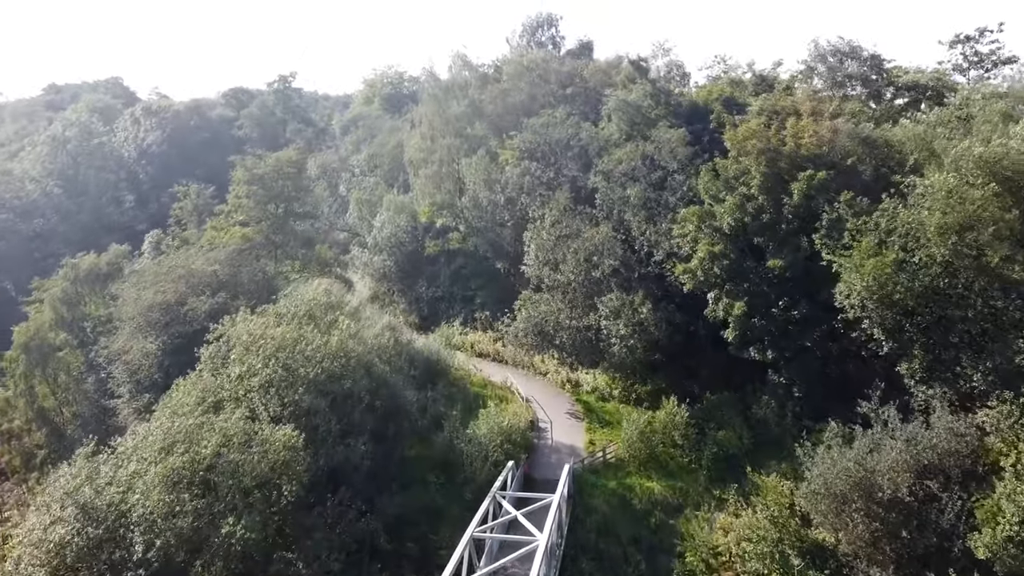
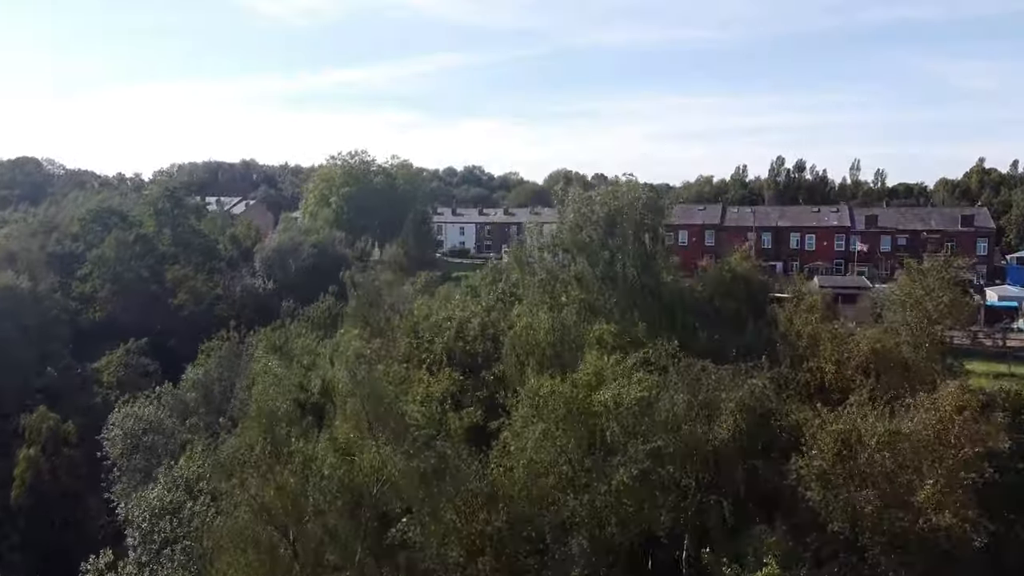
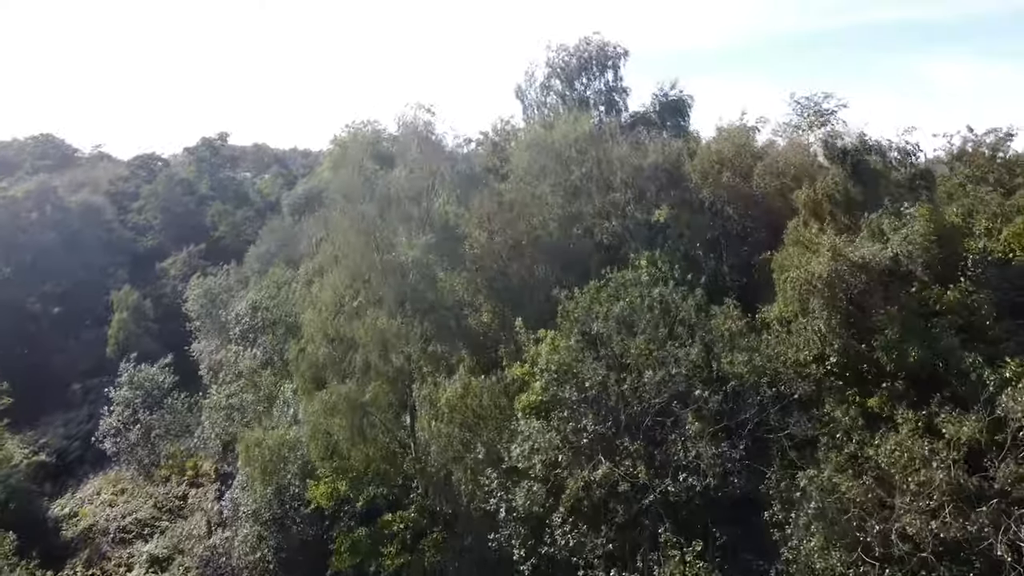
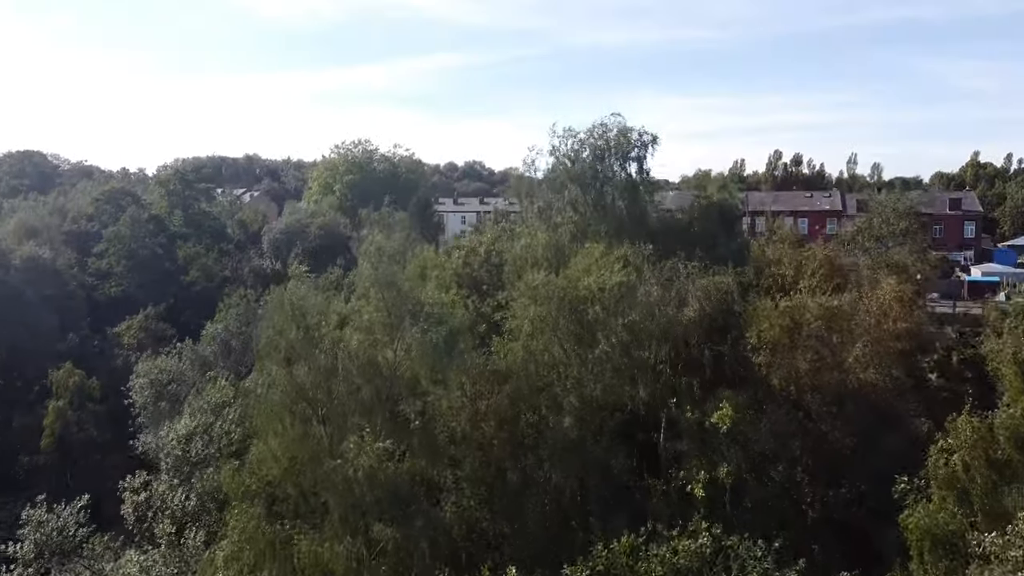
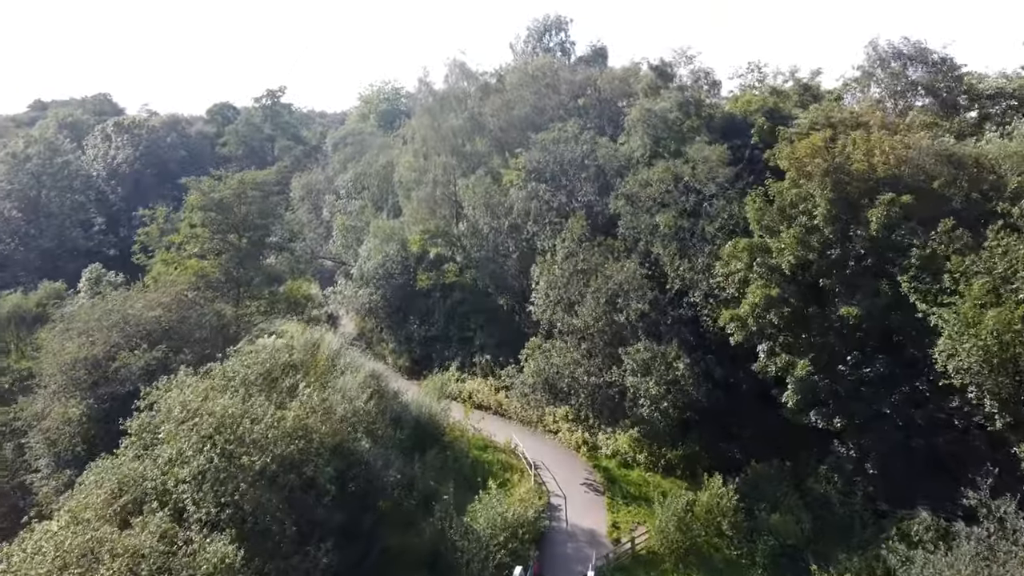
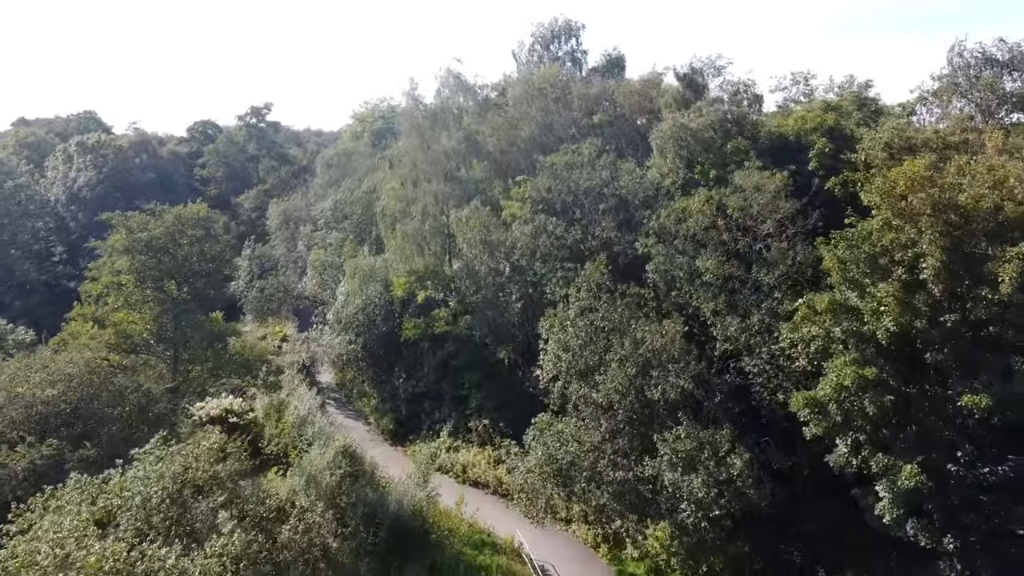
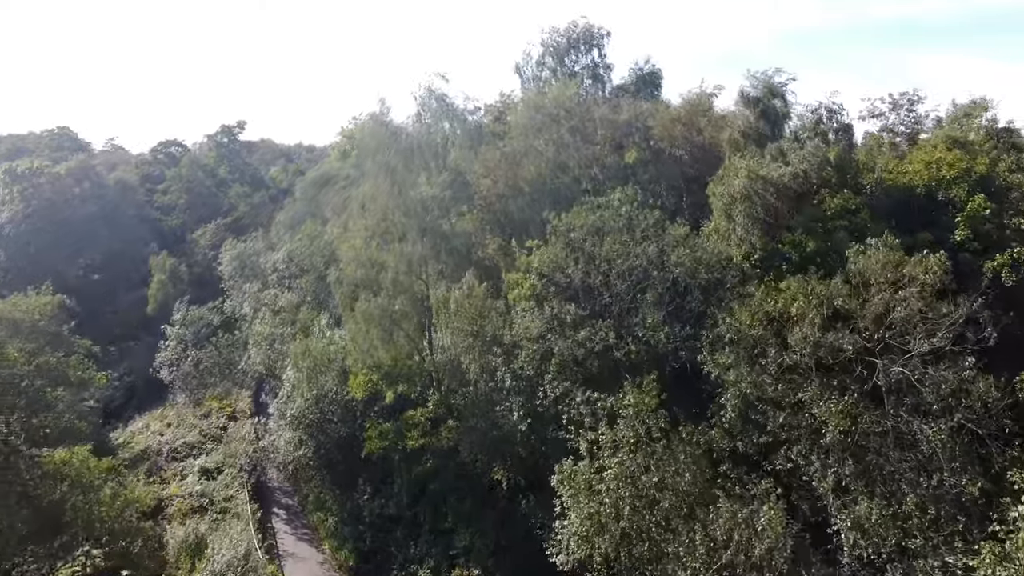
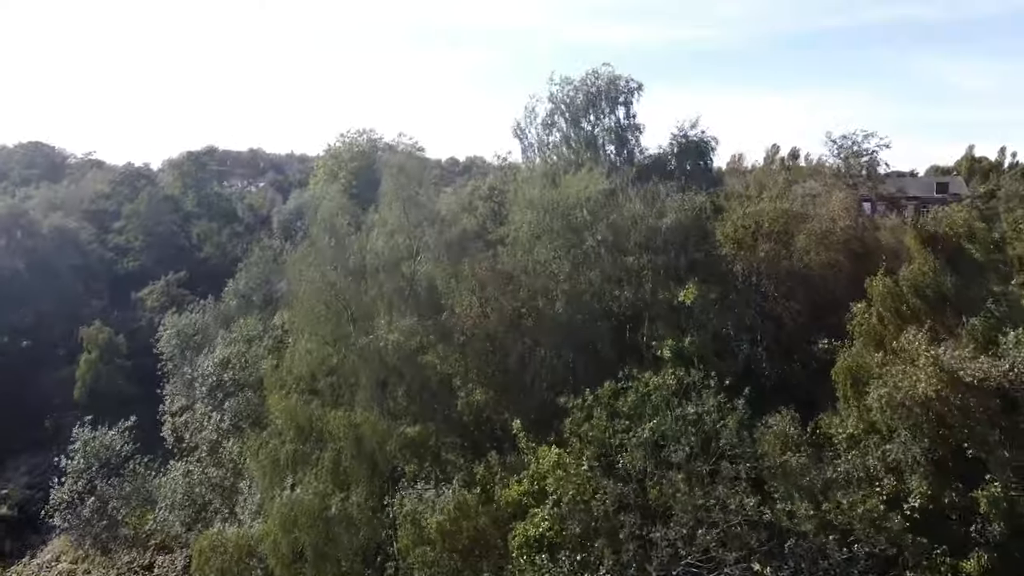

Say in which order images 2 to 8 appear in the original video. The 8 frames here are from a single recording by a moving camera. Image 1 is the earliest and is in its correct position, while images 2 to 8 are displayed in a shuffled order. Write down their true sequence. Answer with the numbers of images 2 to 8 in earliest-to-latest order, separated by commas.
5, 6, 7, 3, 8, 4, 2
